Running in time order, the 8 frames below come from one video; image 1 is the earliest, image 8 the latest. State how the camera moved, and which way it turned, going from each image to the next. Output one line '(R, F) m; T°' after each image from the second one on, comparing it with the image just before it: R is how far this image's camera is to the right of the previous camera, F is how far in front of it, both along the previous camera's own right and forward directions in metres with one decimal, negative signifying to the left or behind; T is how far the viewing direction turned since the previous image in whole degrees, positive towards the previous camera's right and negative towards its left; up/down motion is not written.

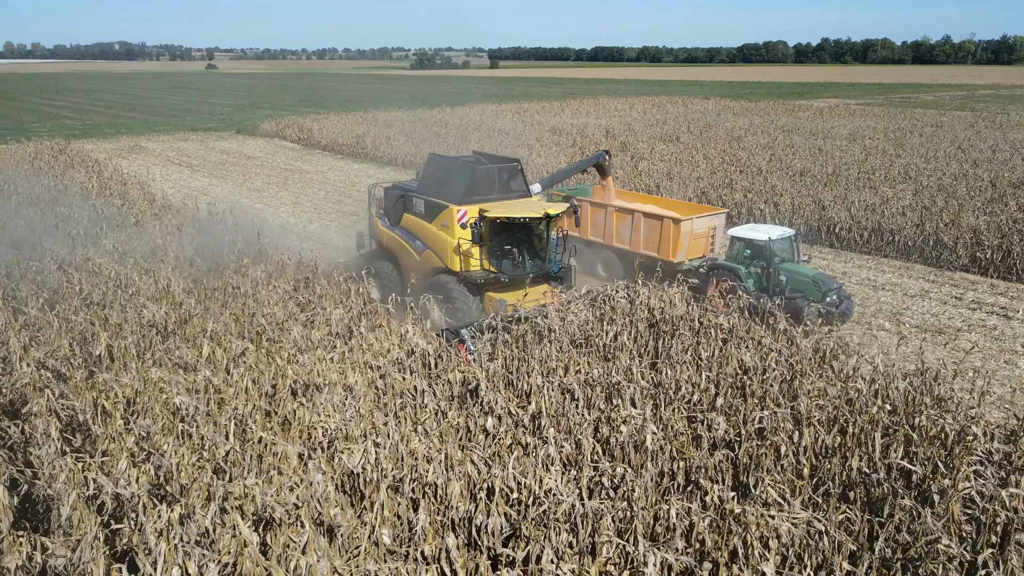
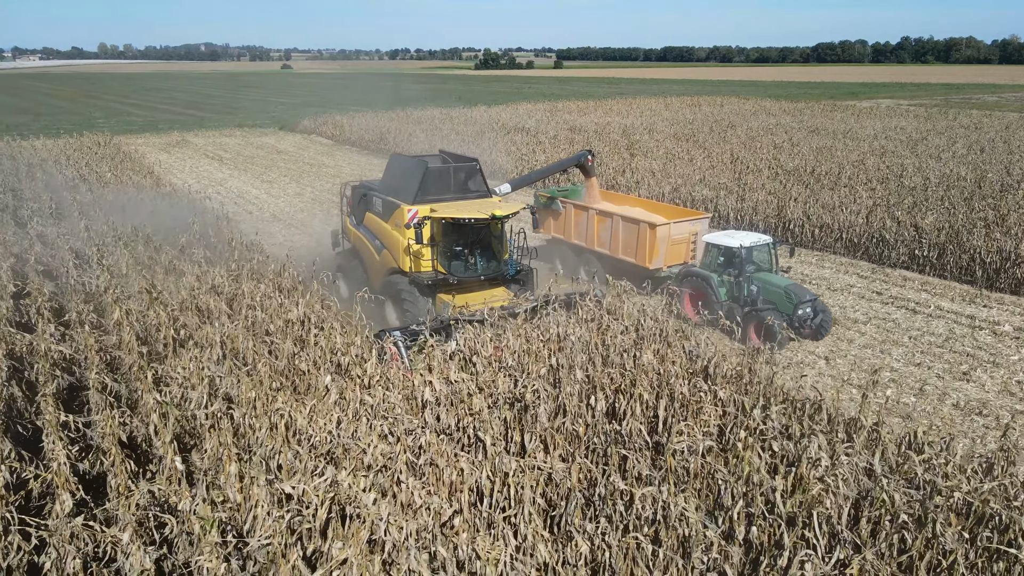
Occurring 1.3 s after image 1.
(+2.2, -0.6) m; -5°
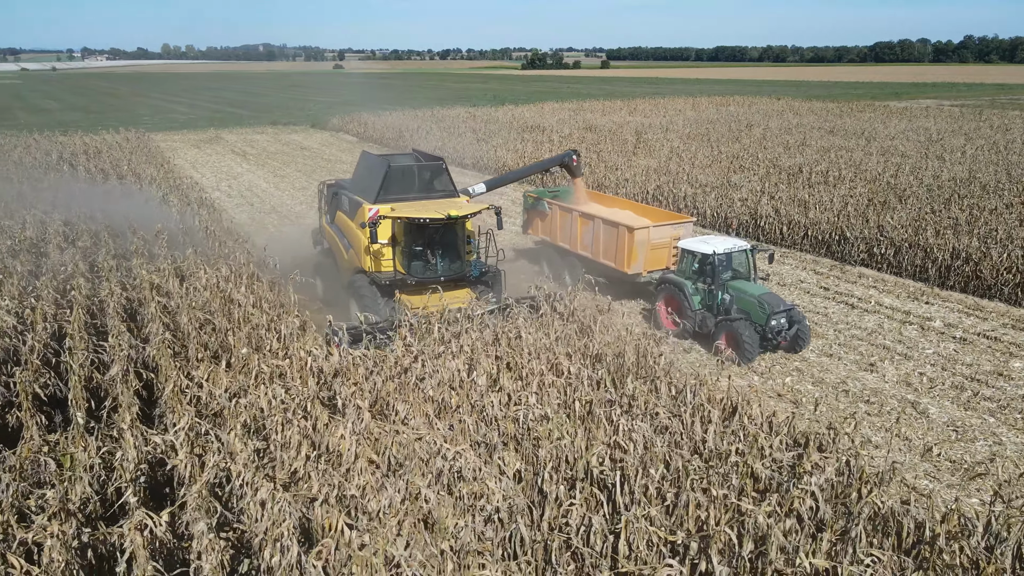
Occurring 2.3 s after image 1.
(+1.5, -0.4) m; -4°
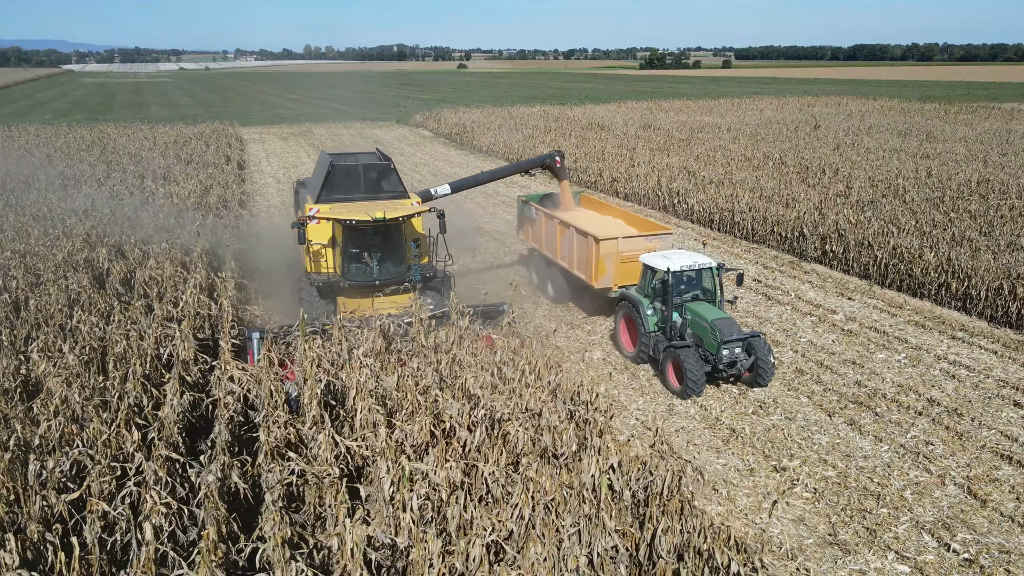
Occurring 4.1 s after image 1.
(+2.9, -0.7) m; -9°
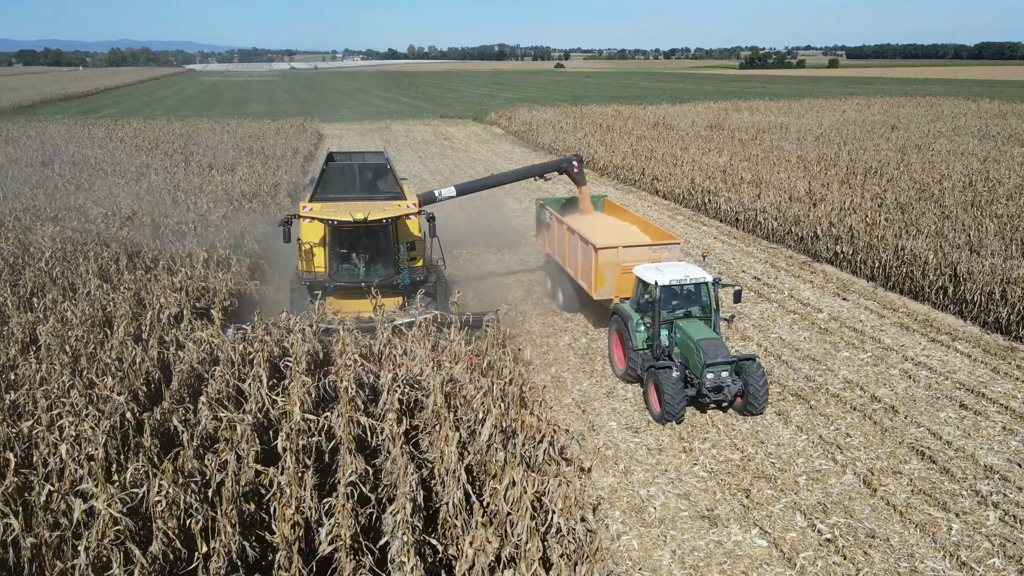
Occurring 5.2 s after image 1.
(+1.5, -0.4) m; -7°
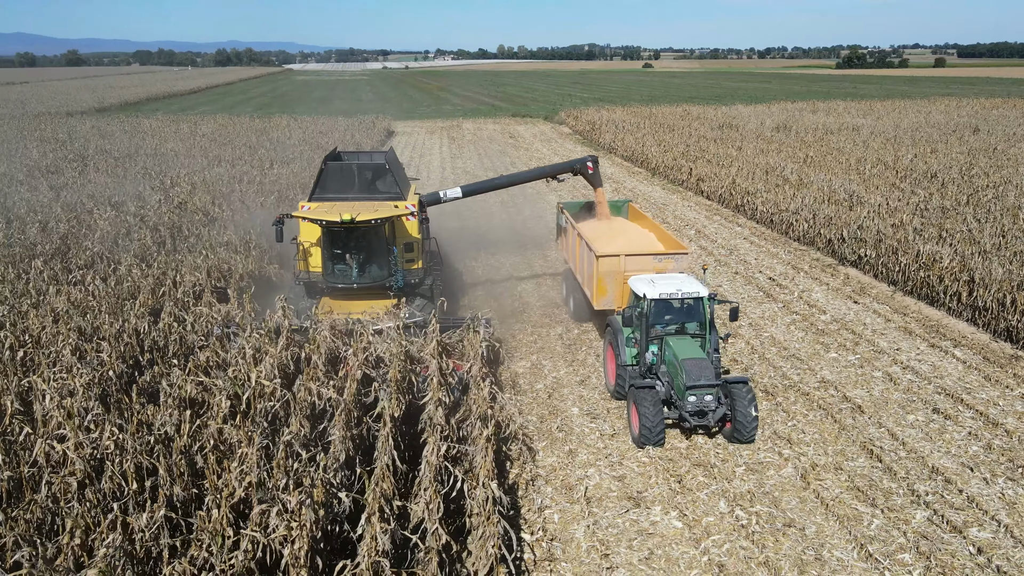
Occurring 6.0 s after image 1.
(+1.1, -0.3) m; -6°
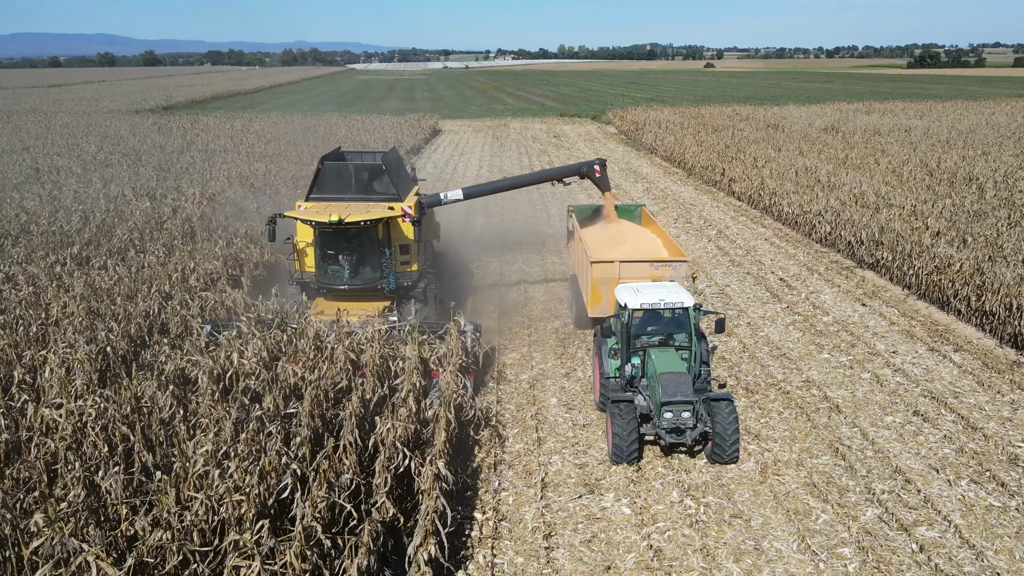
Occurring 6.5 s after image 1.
(+0.7, -0.2) m; -4°
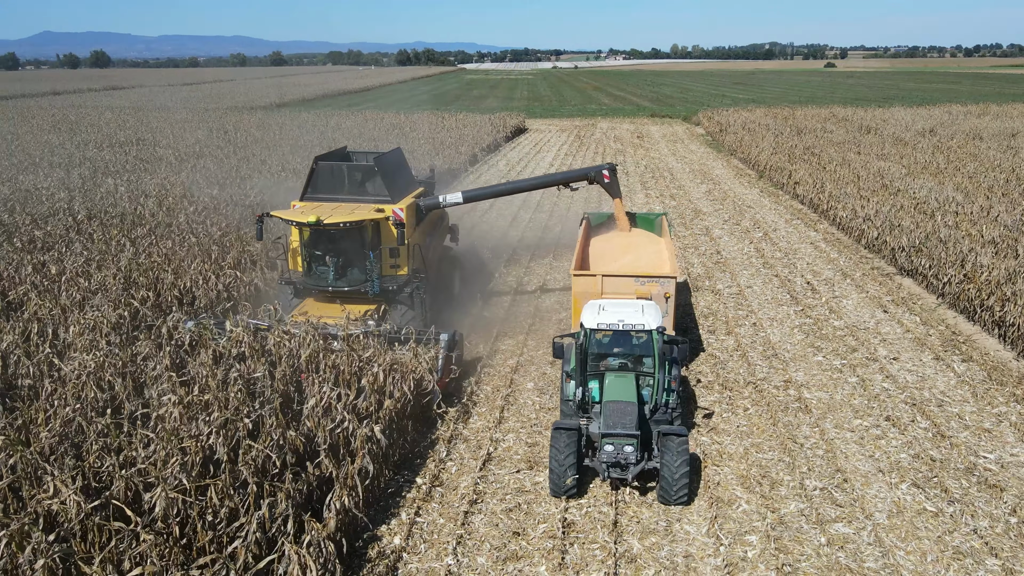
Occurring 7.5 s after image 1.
(+1.3, -0.3) m; -8°
